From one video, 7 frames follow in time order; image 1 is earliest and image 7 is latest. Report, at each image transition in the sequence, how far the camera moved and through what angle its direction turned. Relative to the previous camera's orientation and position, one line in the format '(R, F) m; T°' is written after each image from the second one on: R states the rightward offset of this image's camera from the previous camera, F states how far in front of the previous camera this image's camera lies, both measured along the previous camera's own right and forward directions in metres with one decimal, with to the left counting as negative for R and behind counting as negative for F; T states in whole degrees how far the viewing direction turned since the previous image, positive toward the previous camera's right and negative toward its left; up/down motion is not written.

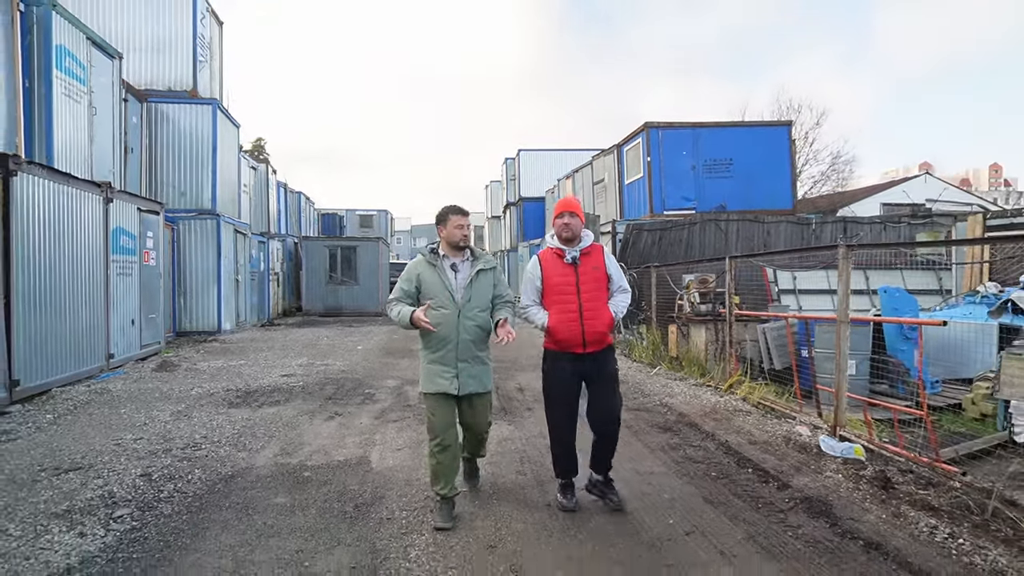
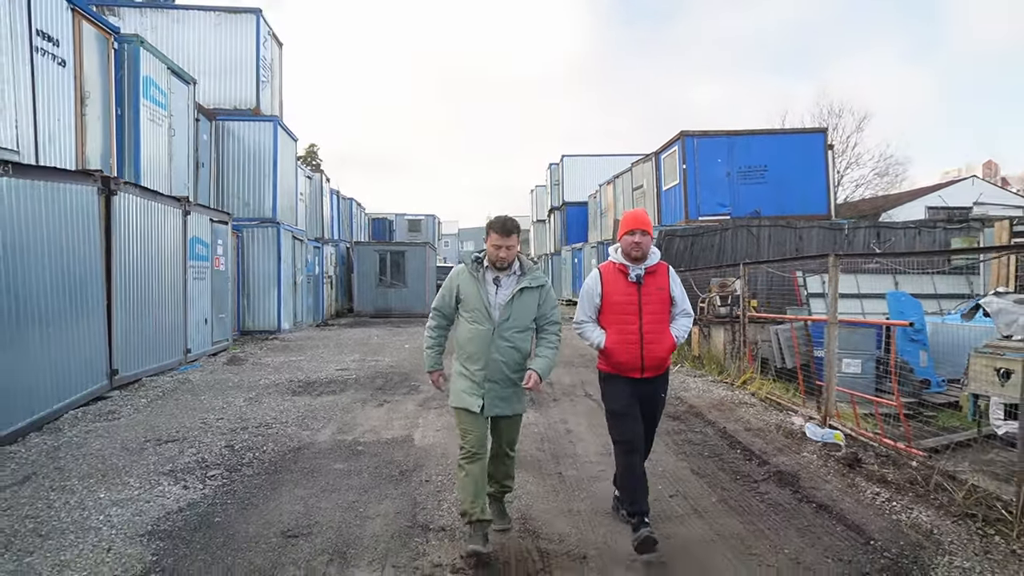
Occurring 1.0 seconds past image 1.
(+0.2, -0.7) m; -4°
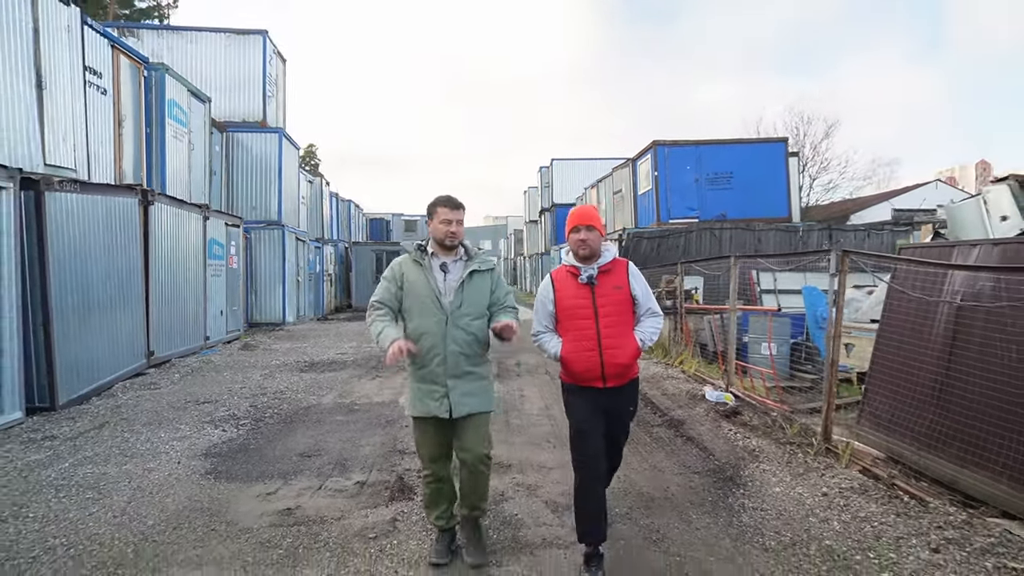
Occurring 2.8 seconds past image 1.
(+0.3, -1.4) m; 0°
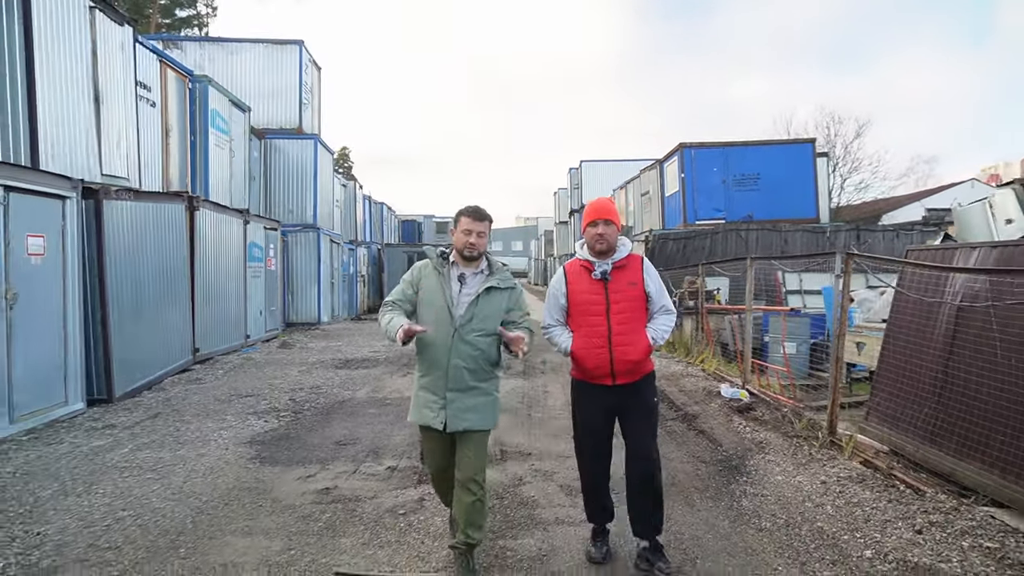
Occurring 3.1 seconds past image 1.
(+0.1, -0.3) m; -3°
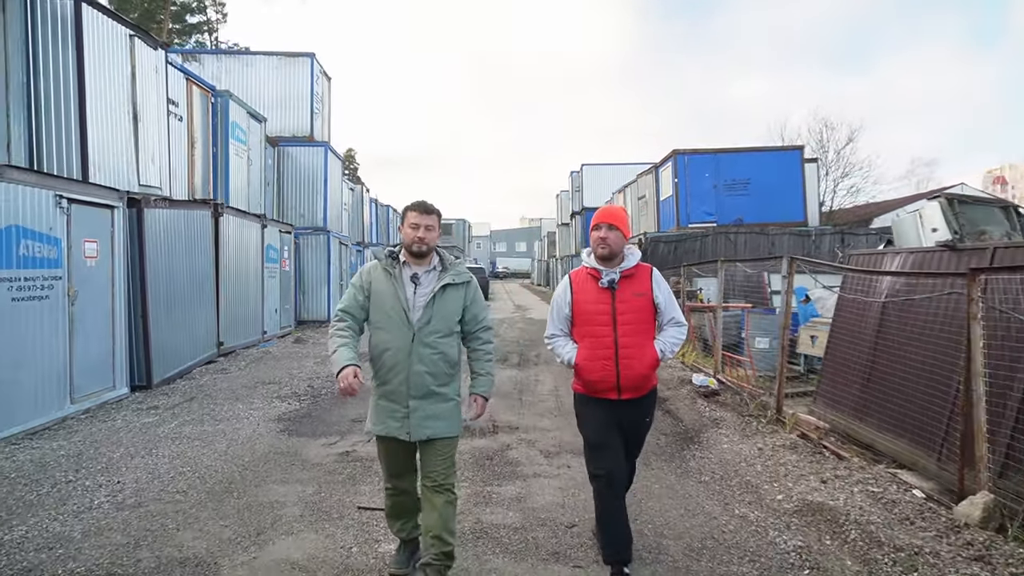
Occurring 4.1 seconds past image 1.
(+0.1, -0.8) m; 0°
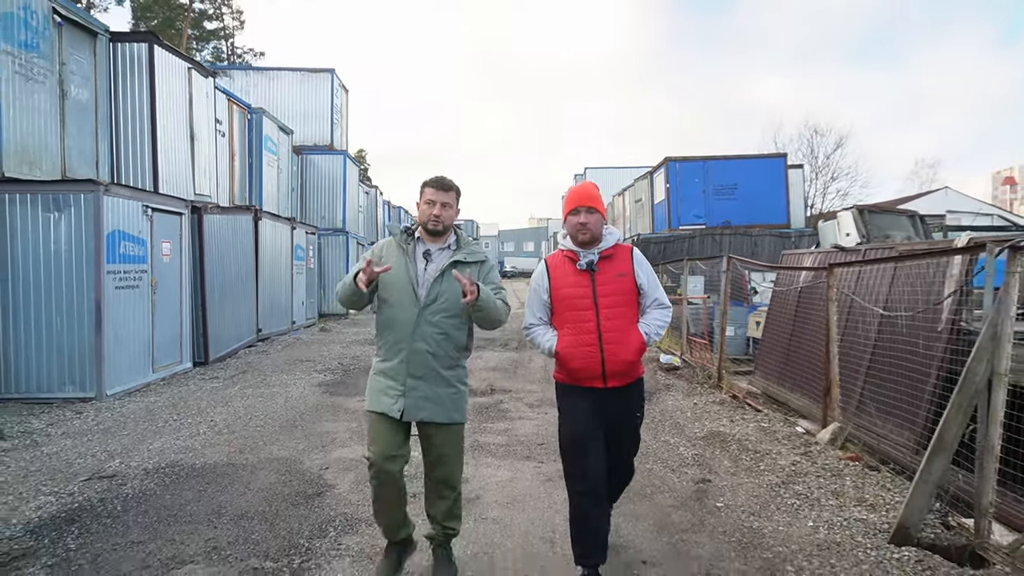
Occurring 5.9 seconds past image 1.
(+0.1, -1.5) m; -1°
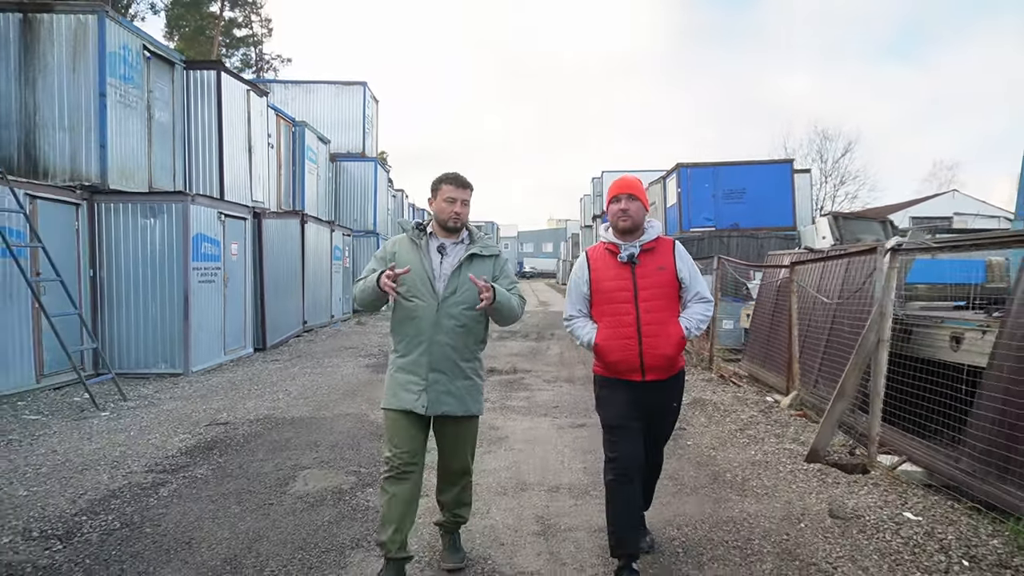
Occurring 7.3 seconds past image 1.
(0.0, -1.2) m; -2°
